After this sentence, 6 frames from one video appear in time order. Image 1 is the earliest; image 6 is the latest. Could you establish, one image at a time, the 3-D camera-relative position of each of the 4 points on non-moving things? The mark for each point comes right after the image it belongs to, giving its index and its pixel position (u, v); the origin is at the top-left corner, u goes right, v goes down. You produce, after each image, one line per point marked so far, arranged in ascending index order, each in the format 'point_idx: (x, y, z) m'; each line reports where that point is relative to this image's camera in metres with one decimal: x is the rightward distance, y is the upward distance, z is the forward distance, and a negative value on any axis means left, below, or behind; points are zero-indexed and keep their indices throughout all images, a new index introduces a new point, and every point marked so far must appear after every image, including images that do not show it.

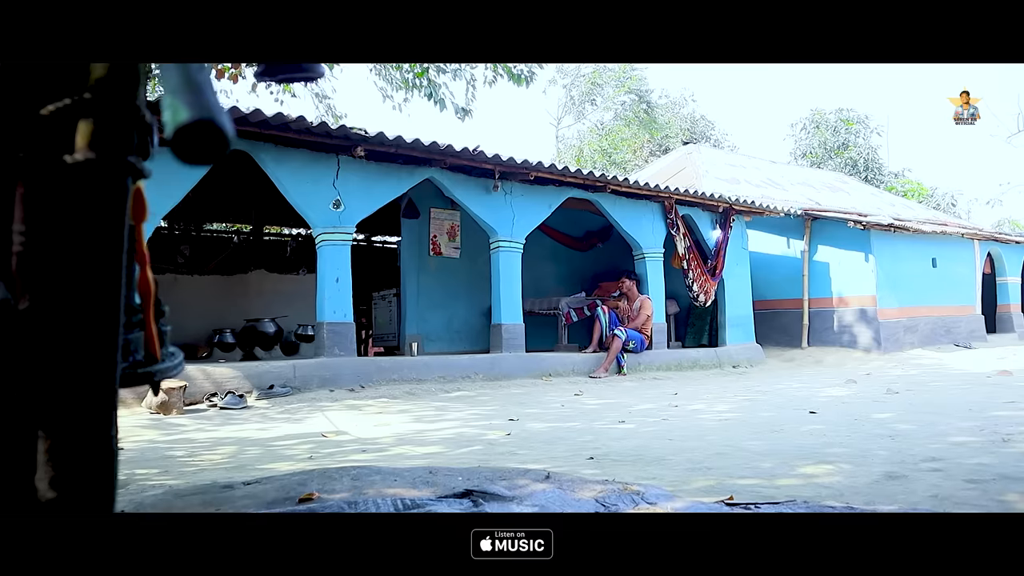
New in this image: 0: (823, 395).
0: (+2.4, -0.8, +6.1) m
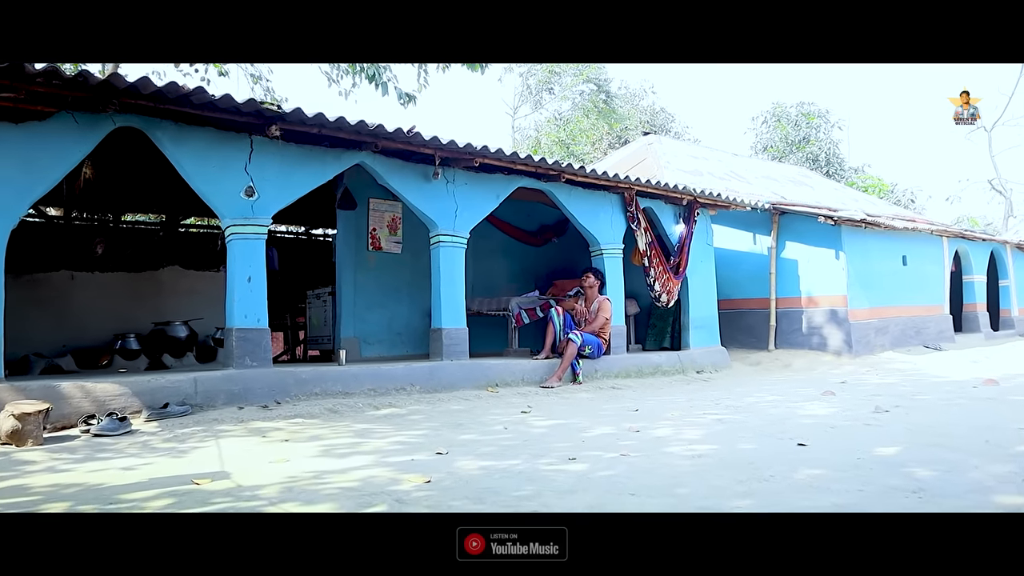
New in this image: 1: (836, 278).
0: (+2.0, -0.9, +5.4) m
1: (+4.3, +0.1, +10.5) m
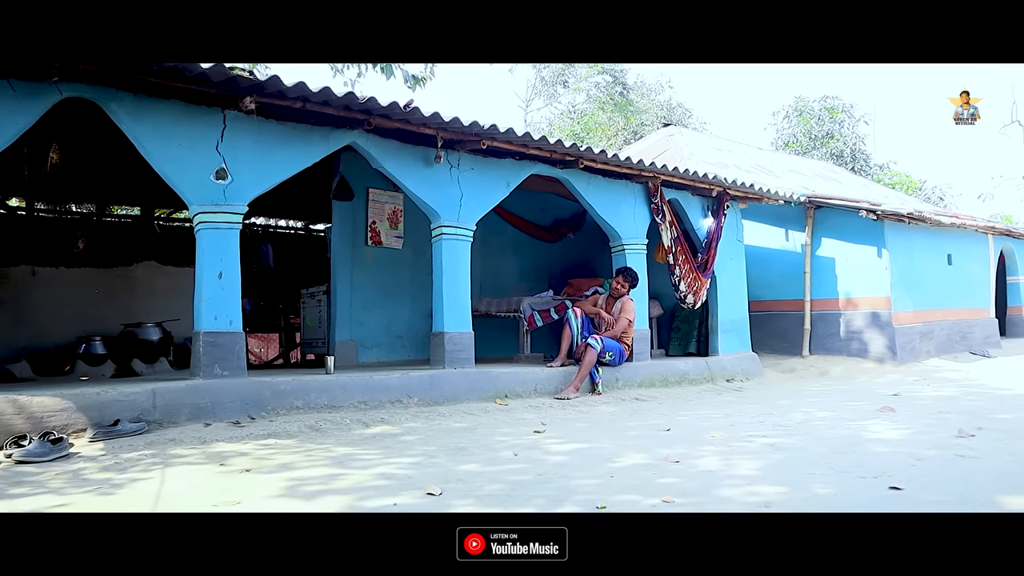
0: (+2.1, -0.9, +4.5) m
1: (+4.4, +0.1, +9.6) m
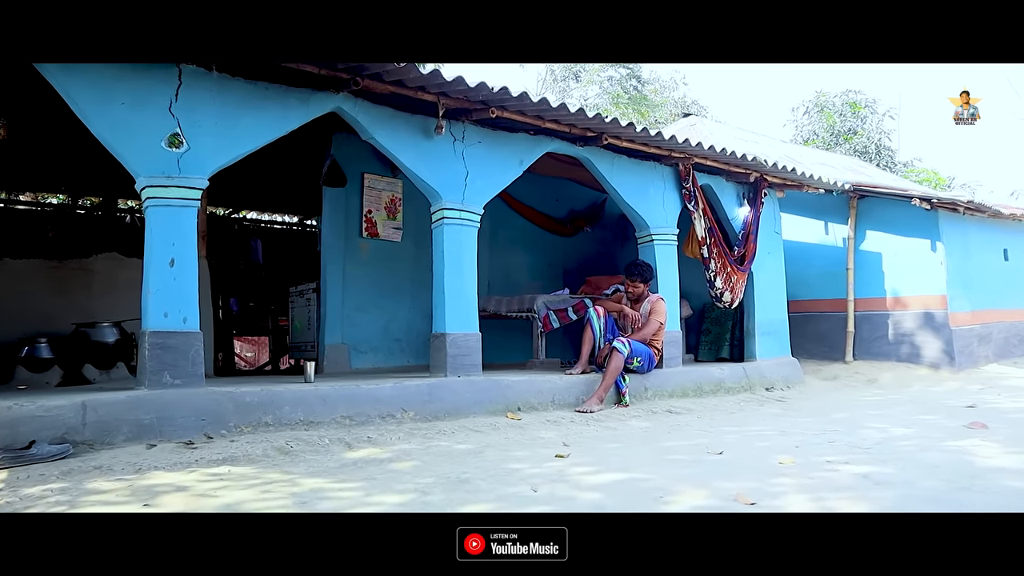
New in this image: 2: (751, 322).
0: (+2.1, -0.8, +3.6) m
1: (+4.5, +0.2, +8.6) m
2: (+2.4, -0.3, +7.9) m
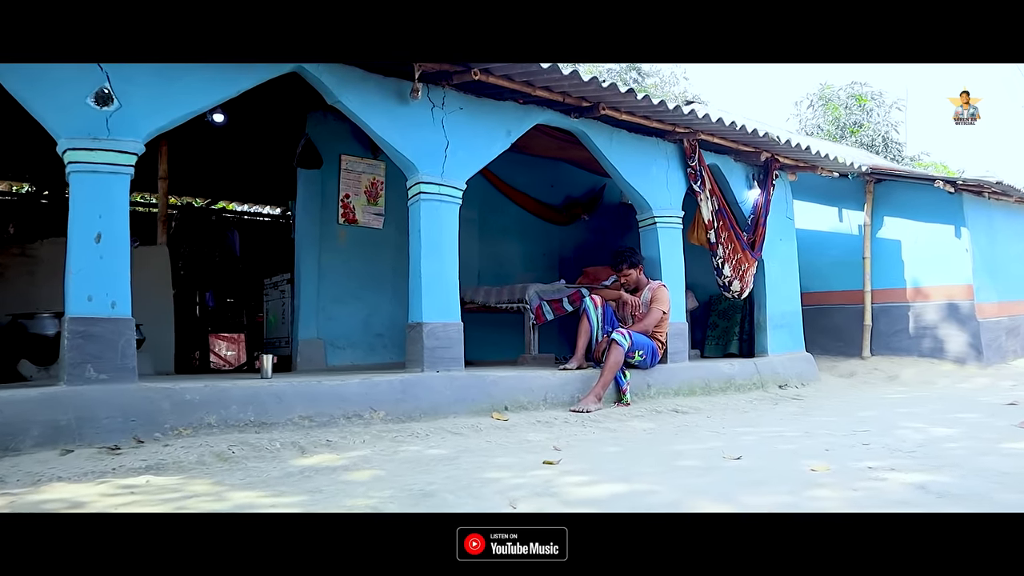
0: (+2.0, -0.7, +2.9) m
1: (+4.5, +0.3, +7.9) m
2: (+2.3, -0.2, +7.3) m
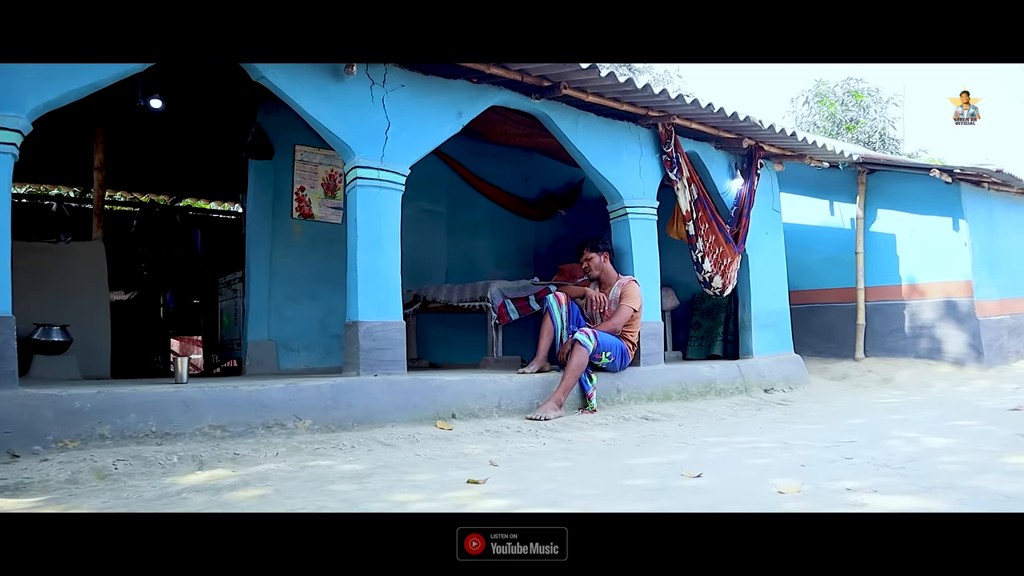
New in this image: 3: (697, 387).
0: (+1.8, -0.6, +2.5) m
1: (+4.2, +0.3, +7.5) m
2: (+2.0, -0.2, +6.8) m
3: (+1.4, -0.7, +5.9) m
